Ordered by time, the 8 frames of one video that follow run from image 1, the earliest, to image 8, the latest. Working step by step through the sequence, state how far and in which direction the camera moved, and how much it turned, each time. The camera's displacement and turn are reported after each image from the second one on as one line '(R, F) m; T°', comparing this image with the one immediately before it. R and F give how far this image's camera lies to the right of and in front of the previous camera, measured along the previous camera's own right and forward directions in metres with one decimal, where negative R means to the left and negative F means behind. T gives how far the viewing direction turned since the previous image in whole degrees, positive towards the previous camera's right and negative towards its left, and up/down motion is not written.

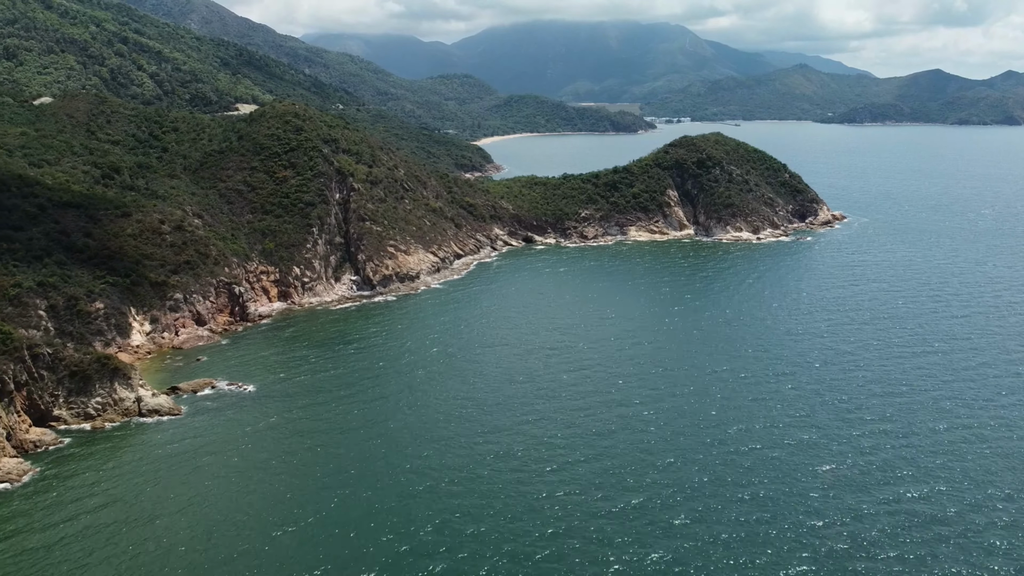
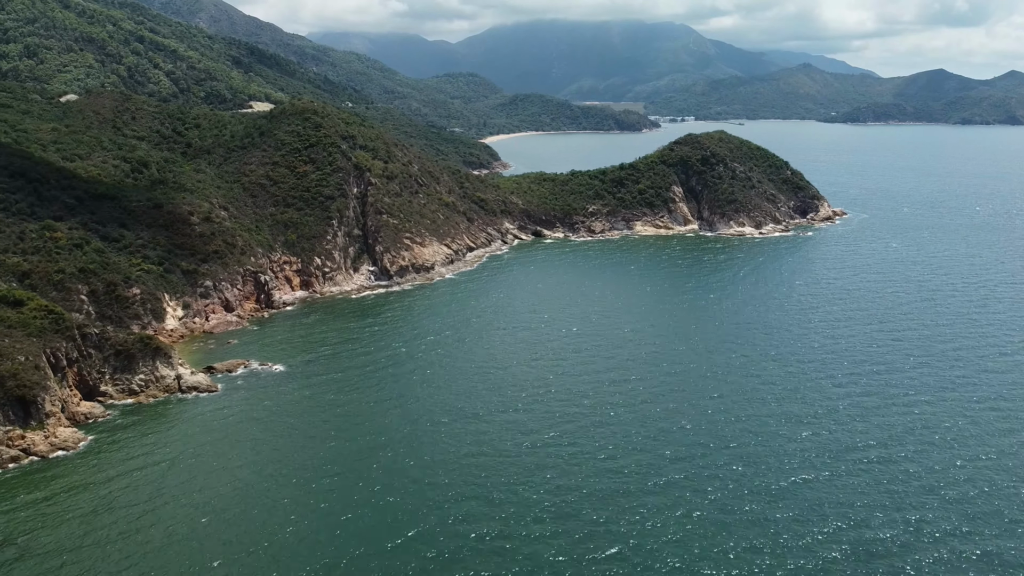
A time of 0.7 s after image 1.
(-0.7, -3.2) m; 0°
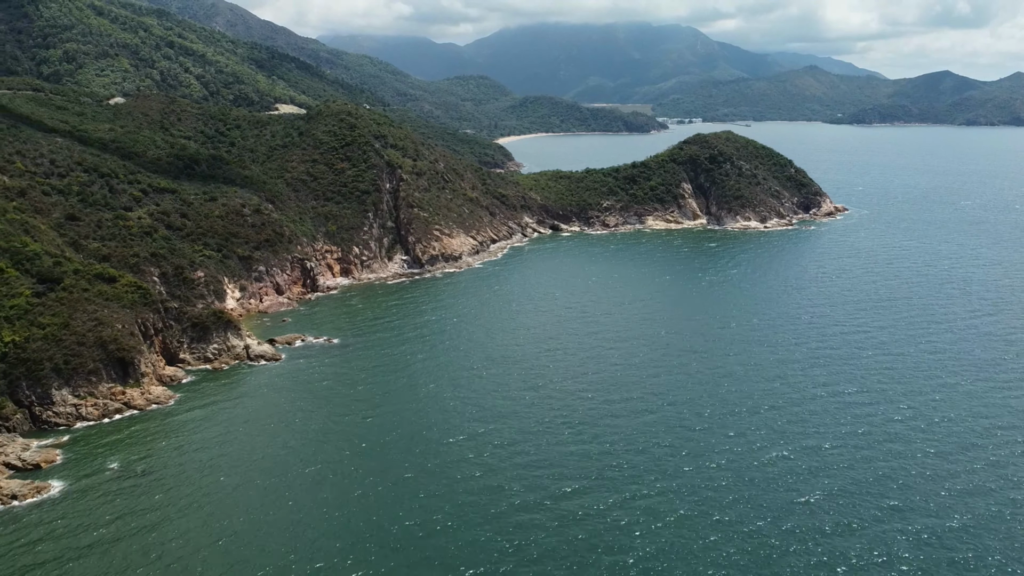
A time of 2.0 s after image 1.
(-1.3, -6.5) m; 0°
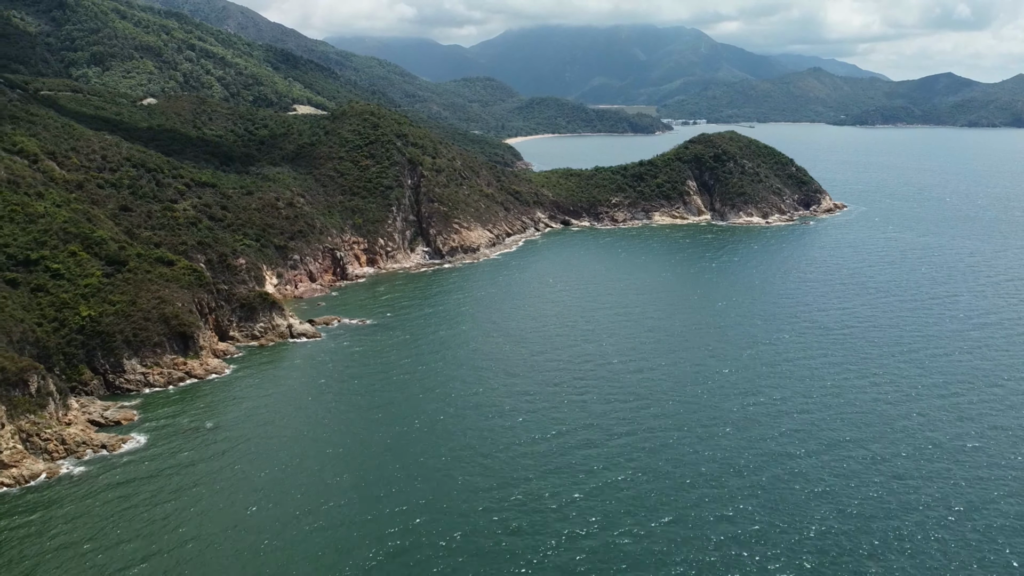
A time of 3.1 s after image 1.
(-1.0, -5.3) m; 0°
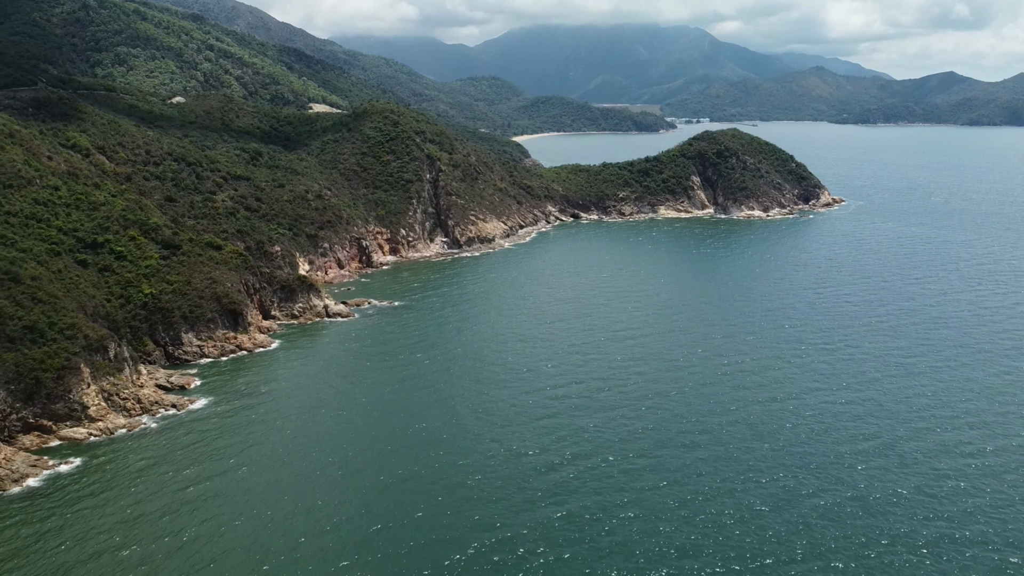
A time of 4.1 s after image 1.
(-1.0, -5.3) m; 0°
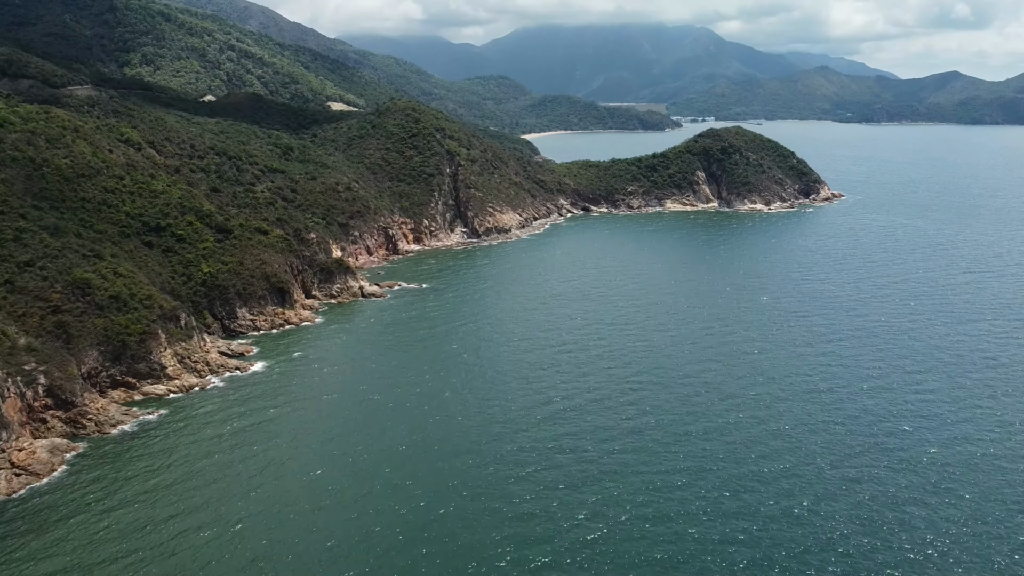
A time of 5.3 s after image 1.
(-1.1, -6.2) m; 0°
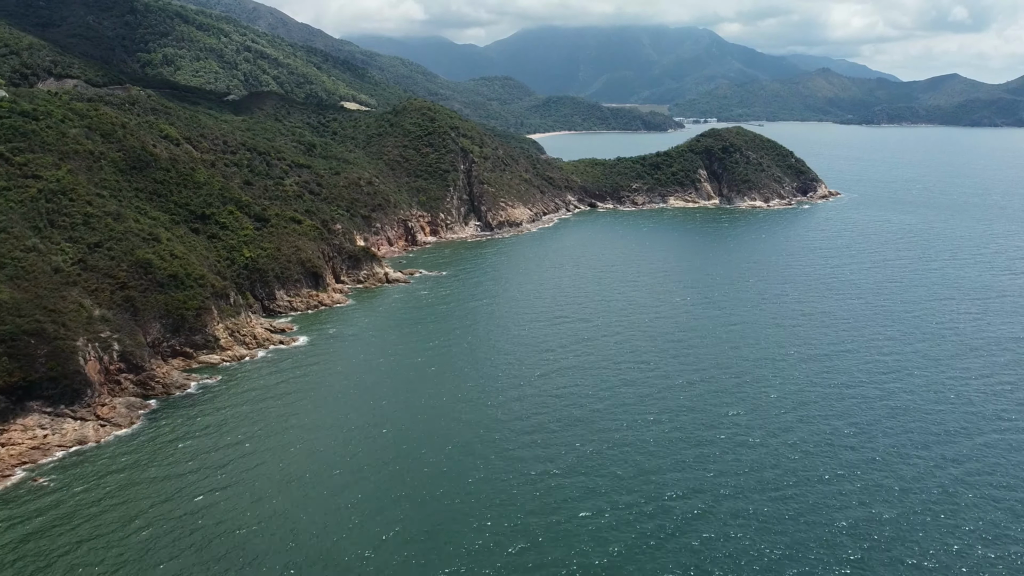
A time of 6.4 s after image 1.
(-1.0, -5.6) m; 0°
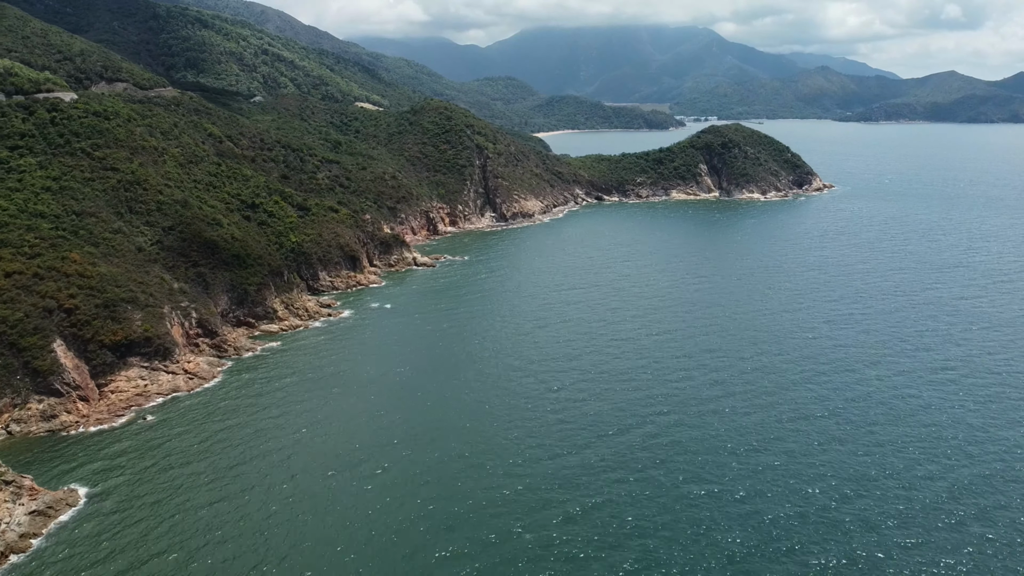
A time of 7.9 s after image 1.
(-1.4, -7.6) m; 0°
